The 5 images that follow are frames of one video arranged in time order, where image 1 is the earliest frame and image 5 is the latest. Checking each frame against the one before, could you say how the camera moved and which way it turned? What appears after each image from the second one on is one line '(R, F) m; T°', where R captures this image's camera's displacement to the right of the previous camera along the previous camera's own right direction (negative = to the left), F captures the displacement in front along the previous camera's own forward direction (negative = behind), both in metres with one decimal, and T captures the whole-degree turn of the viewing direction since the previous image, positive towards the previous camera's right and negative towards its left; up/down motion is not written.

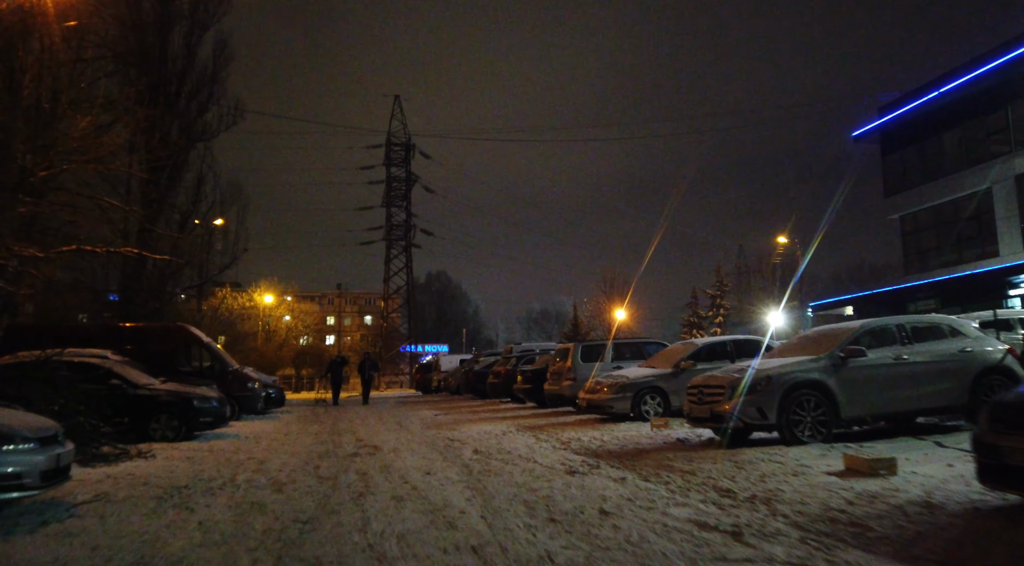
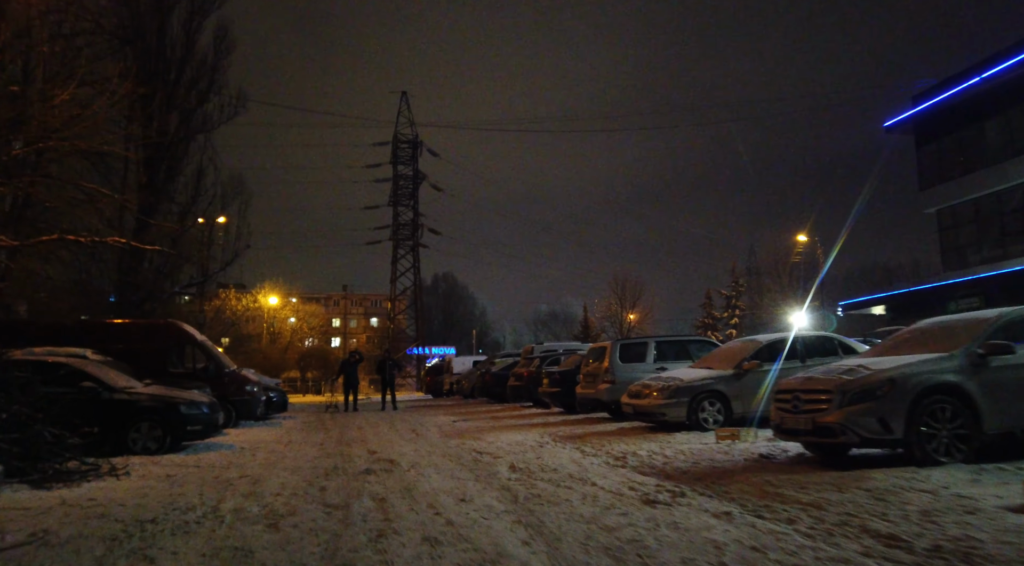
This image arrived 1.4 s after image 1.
(-0.5, +1.7) m; 0°
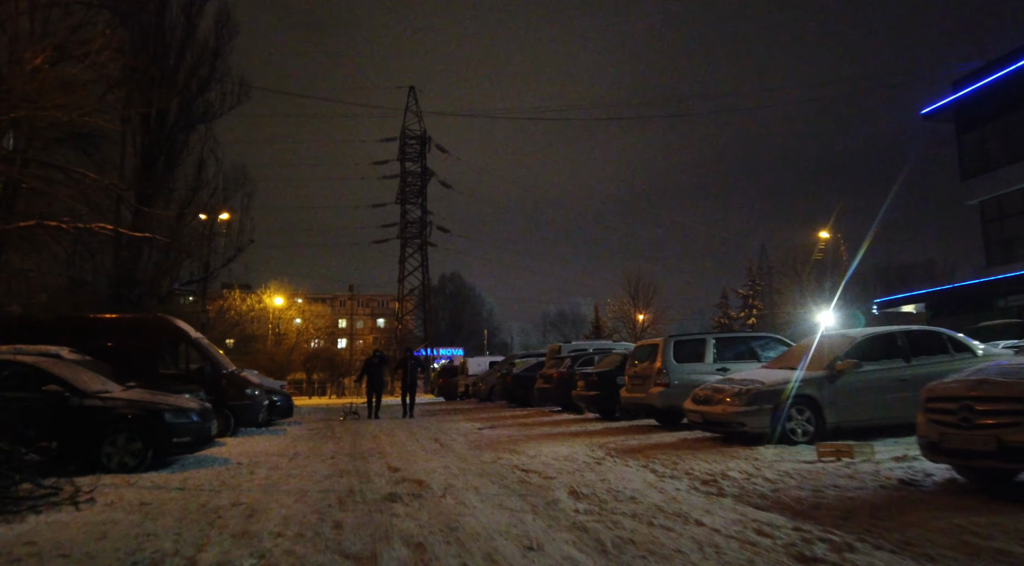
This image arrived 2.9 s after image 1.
(-0.5, +1.7) m; 0°
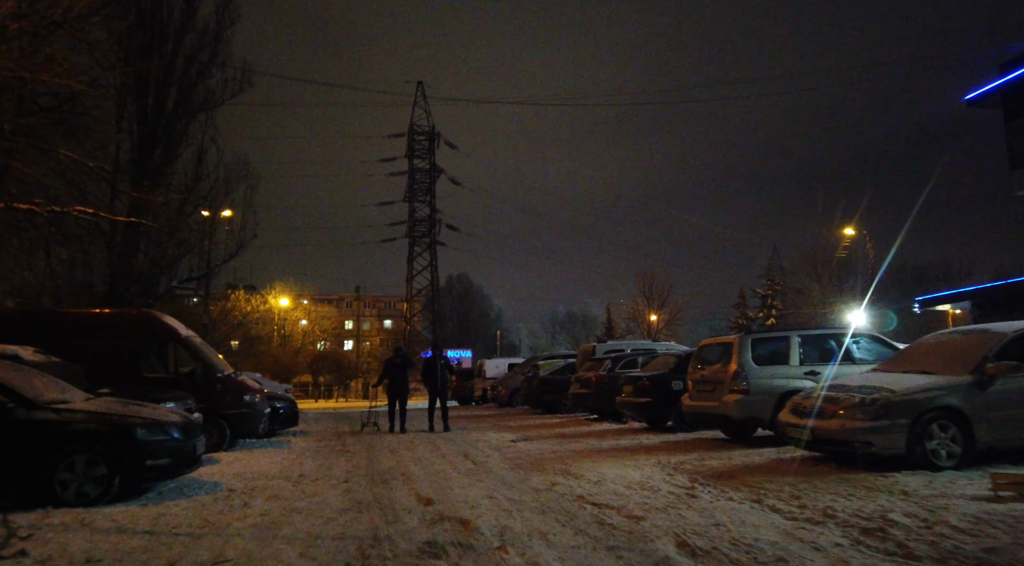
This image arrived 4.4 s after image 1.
(-0.6, +1.8) m; 0°
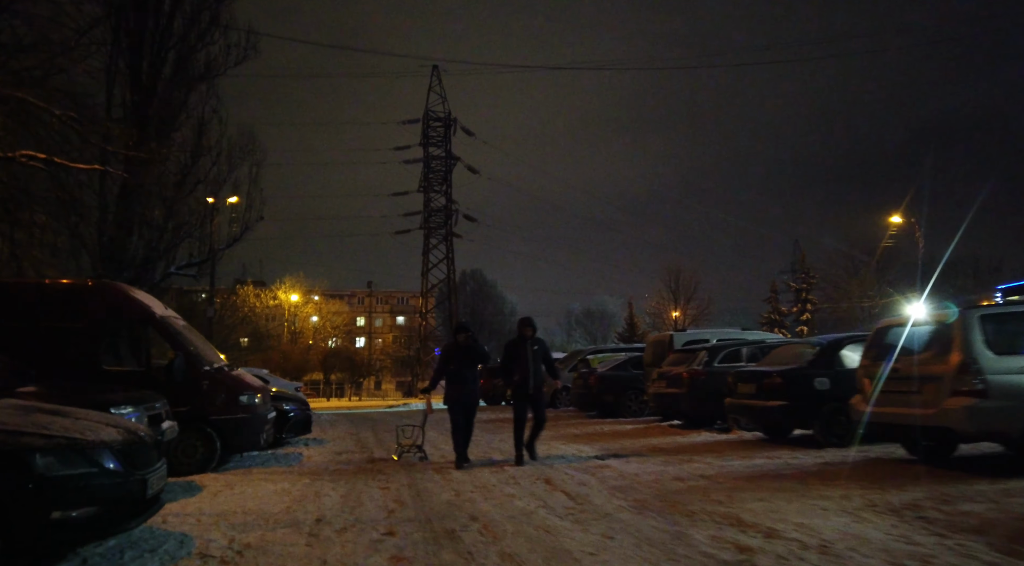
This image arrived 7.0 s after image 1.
(-1.0, +3.0) m; -1°
